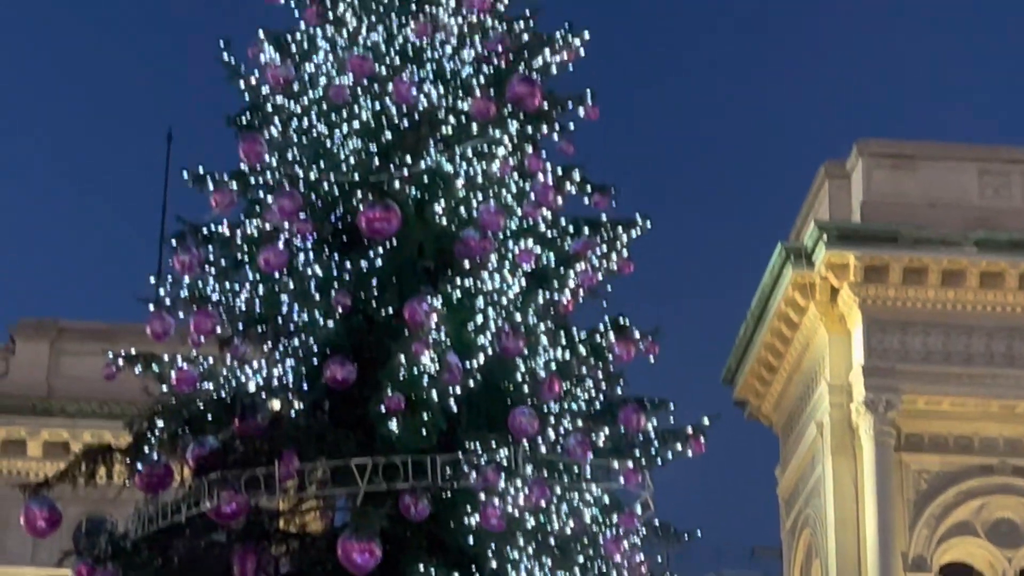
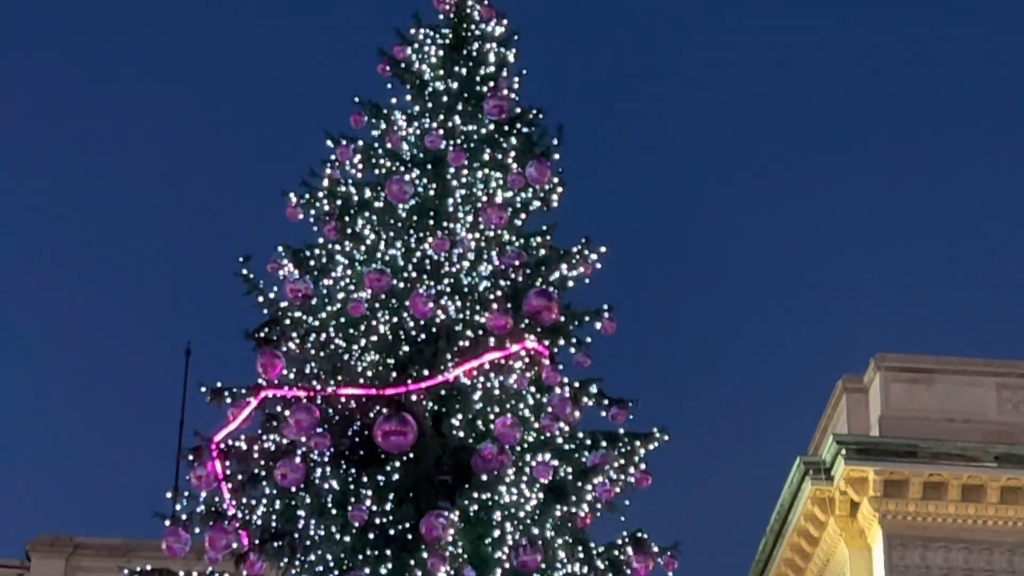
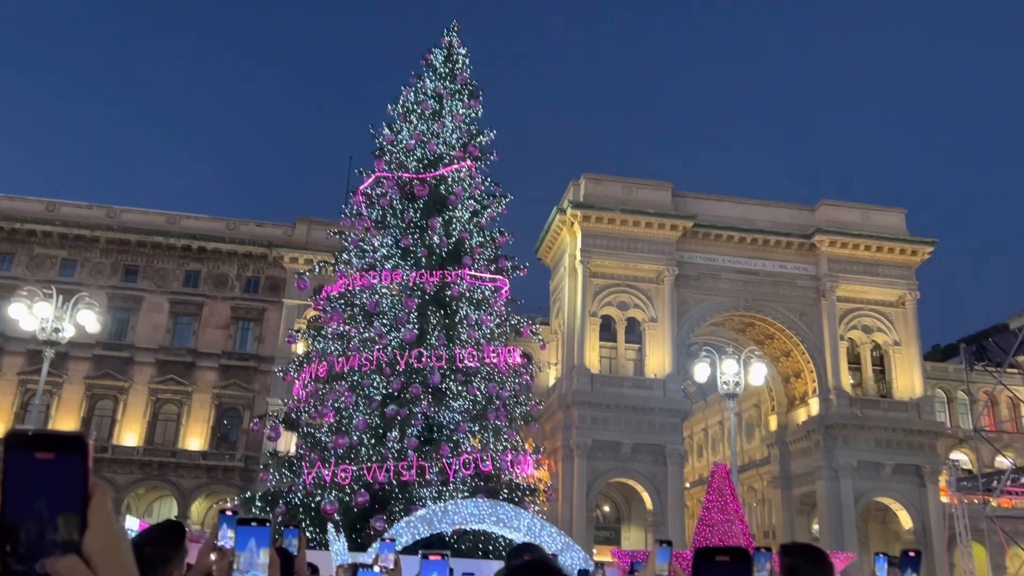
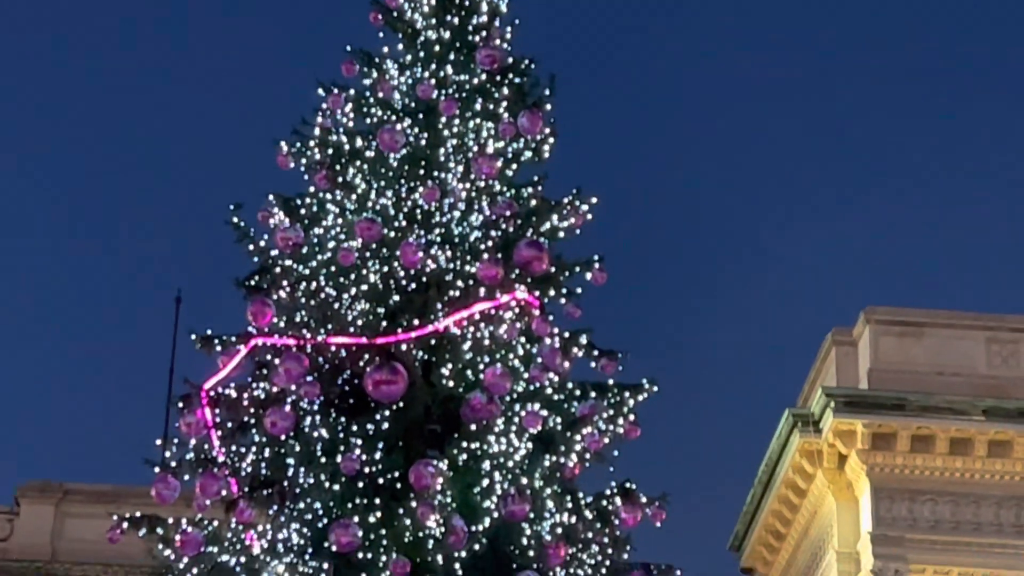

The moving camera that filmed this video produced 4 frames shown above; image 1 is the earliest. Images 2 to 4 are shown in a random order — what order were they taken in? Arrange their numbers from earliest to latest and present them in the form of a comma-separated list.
2, 4, 3
